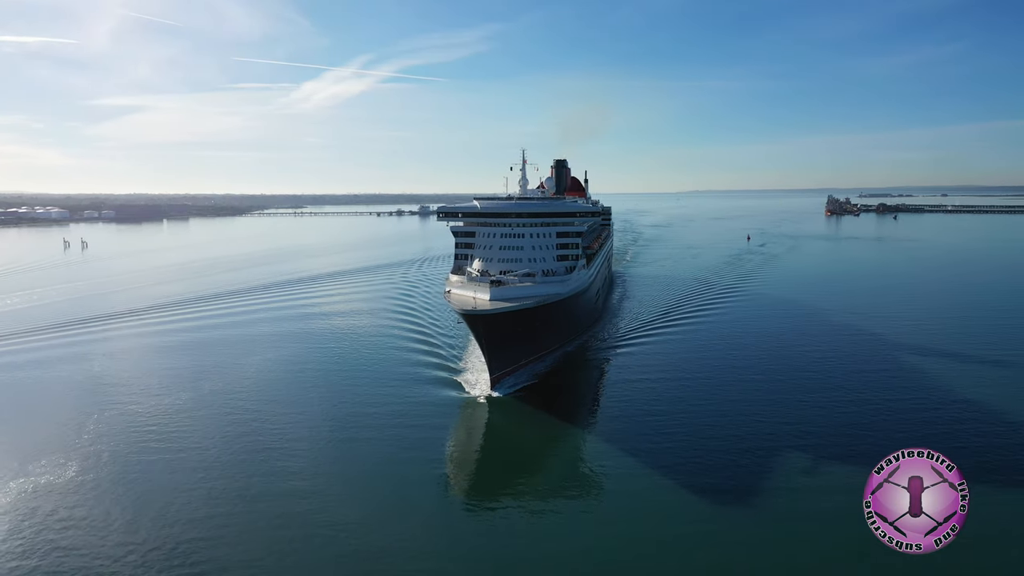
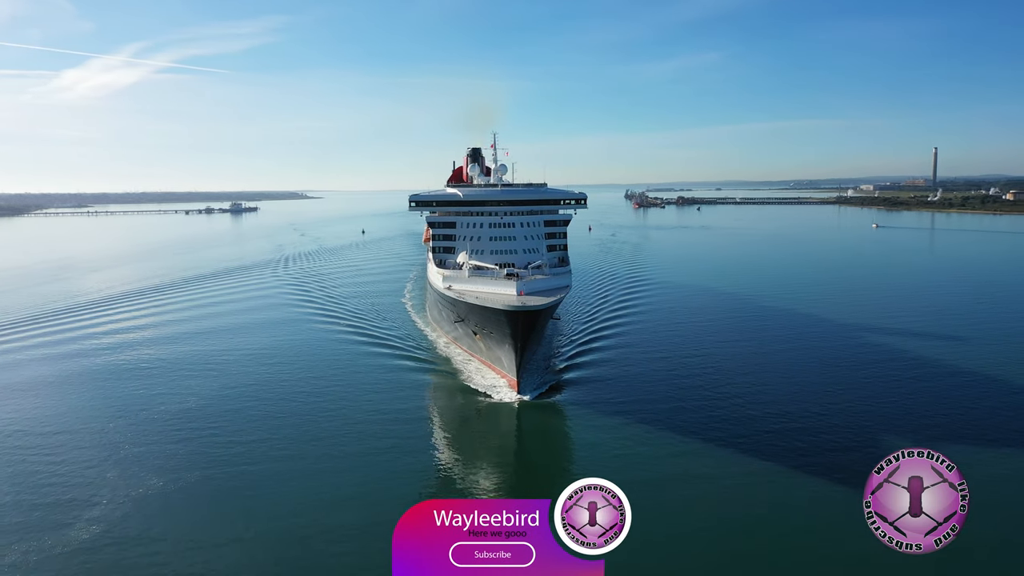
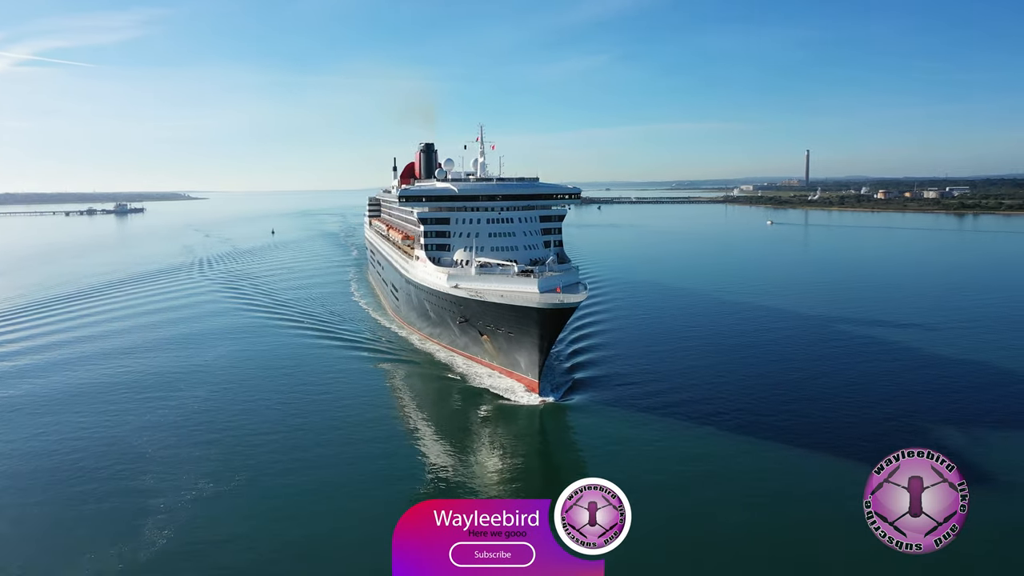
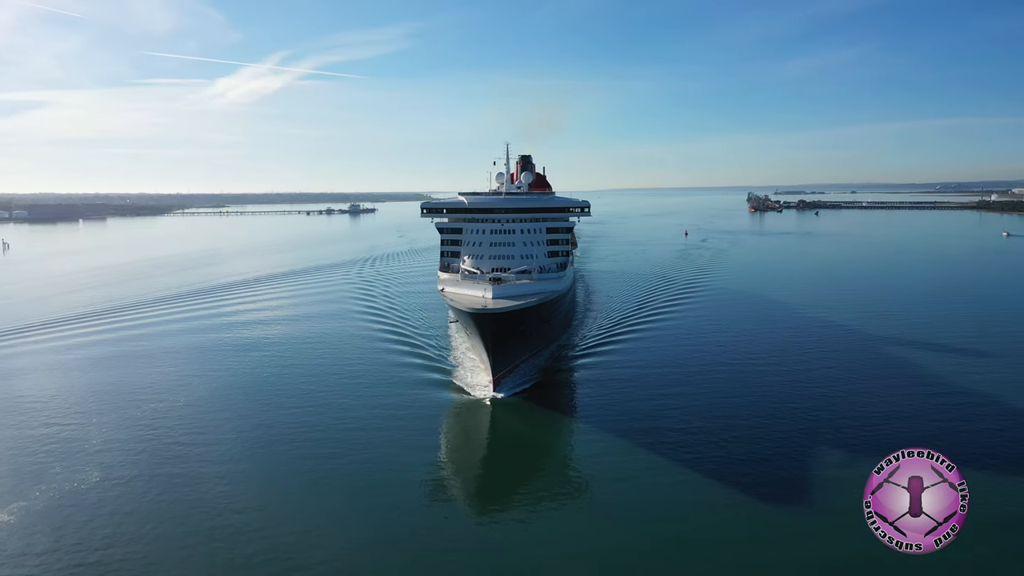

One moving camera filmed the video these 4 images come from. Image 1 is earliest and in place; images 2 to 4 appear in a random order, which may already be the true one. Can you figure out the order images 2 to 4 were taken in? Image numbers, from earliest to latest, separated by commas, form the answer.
4, 2, 3
